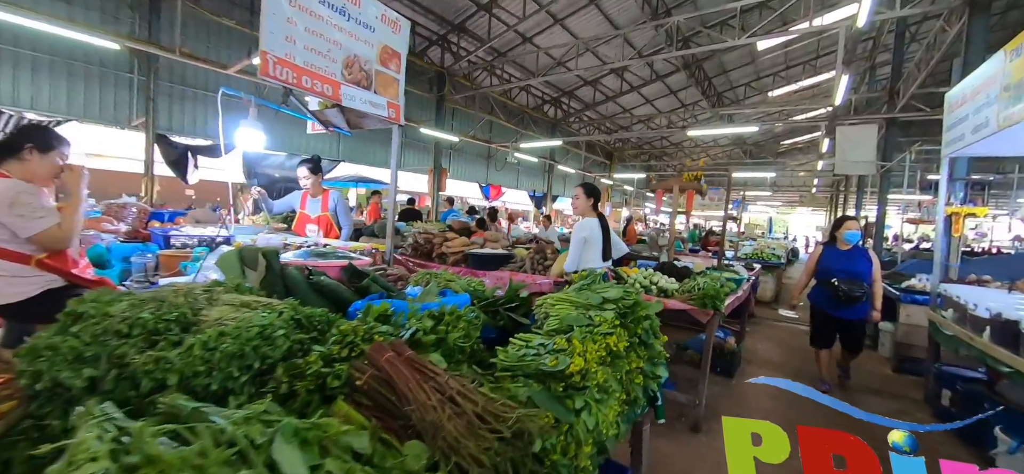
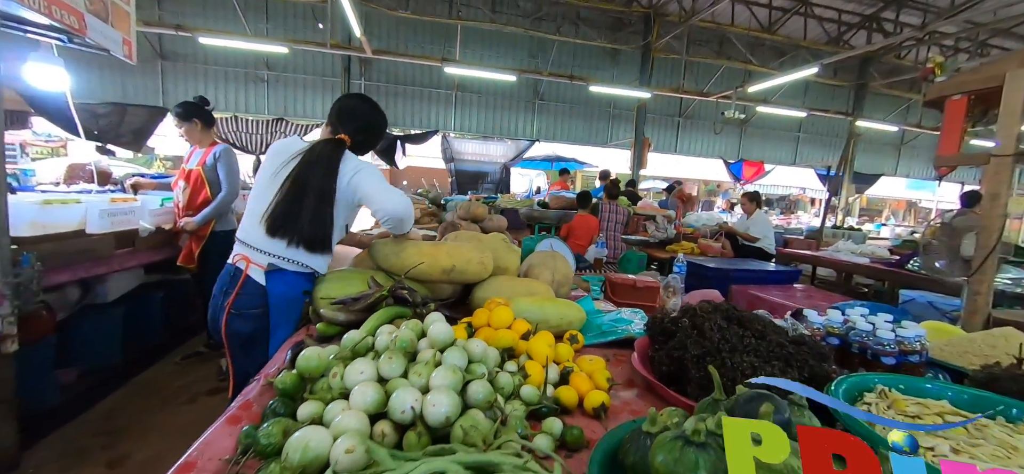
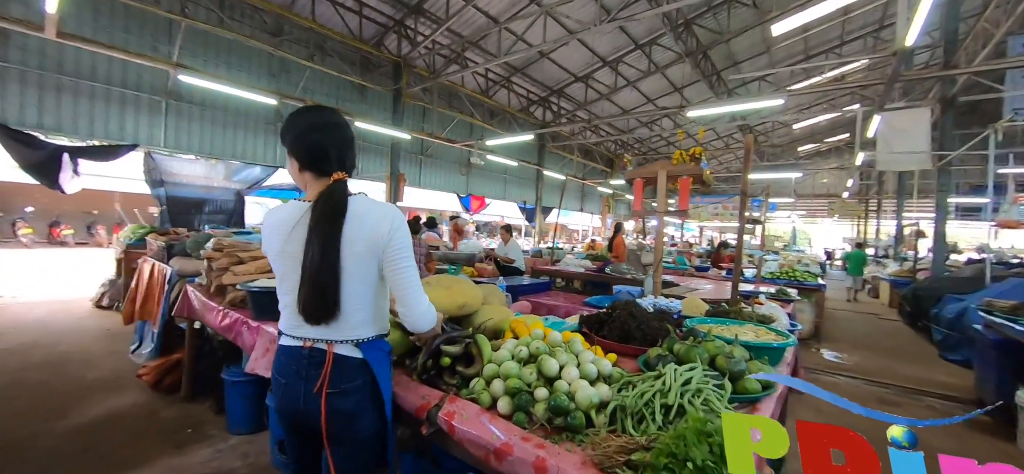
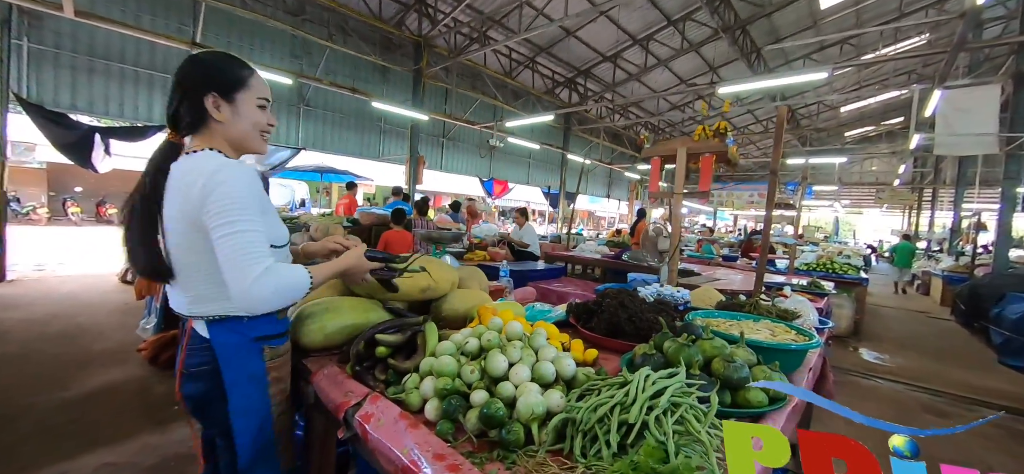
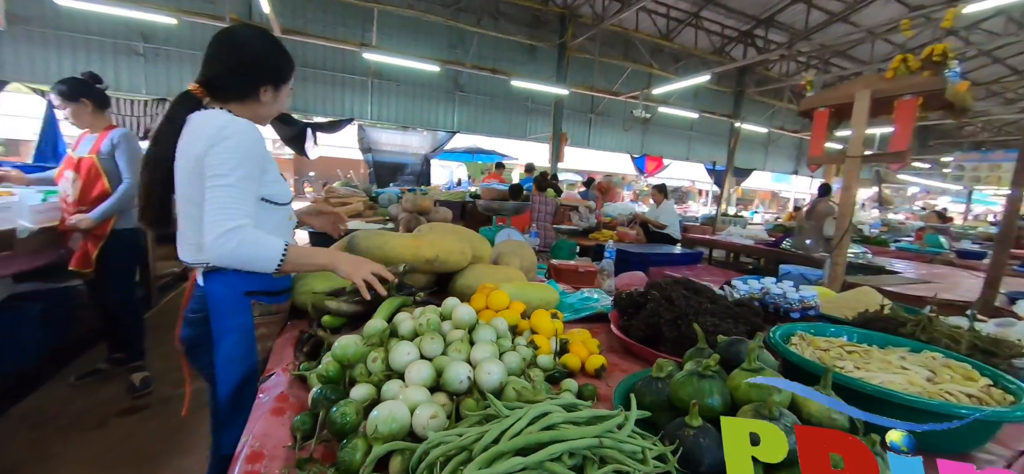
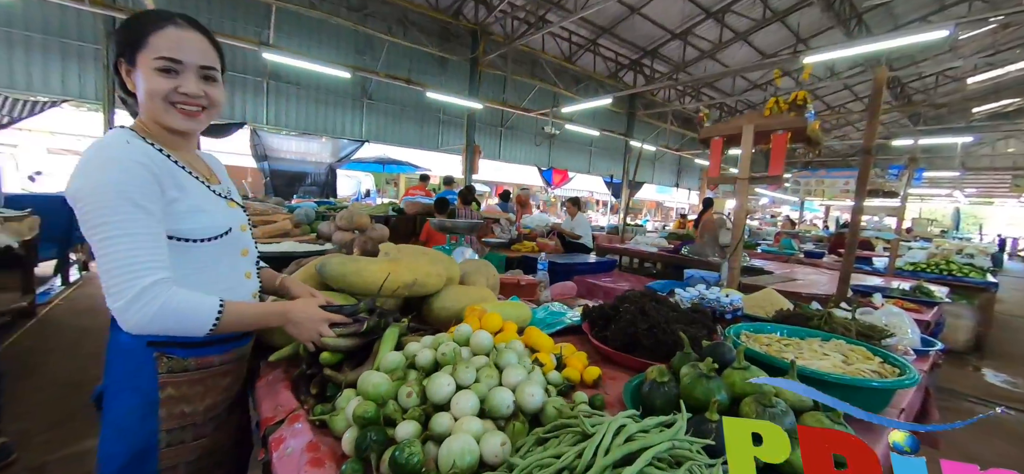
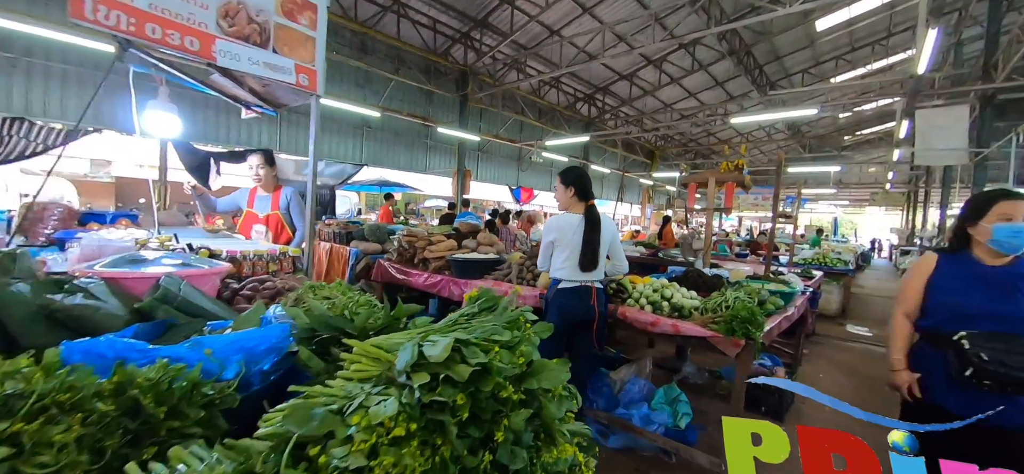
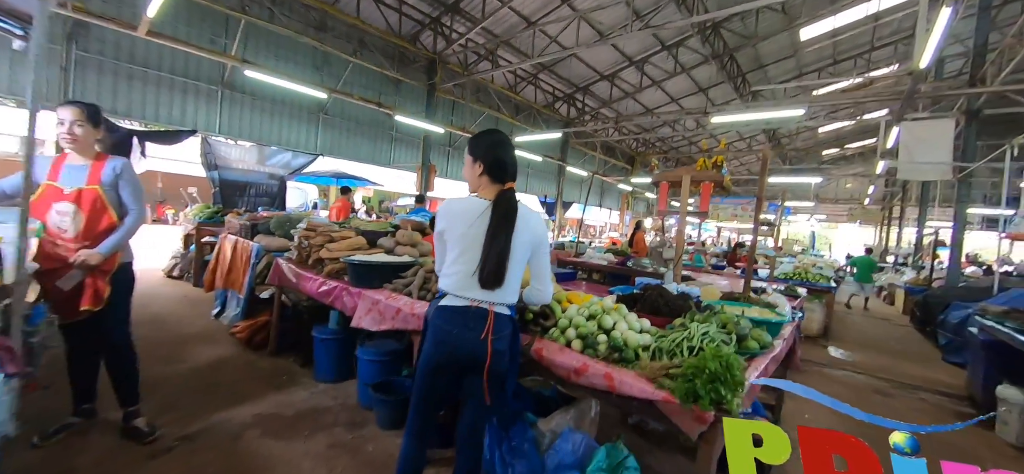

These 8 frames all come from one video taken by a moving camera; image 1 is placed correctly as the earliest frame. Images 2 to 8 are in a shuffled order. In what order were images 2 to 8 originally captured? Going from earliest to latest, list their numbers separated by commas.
7, 8, 3, 4, 6, 5, 2
